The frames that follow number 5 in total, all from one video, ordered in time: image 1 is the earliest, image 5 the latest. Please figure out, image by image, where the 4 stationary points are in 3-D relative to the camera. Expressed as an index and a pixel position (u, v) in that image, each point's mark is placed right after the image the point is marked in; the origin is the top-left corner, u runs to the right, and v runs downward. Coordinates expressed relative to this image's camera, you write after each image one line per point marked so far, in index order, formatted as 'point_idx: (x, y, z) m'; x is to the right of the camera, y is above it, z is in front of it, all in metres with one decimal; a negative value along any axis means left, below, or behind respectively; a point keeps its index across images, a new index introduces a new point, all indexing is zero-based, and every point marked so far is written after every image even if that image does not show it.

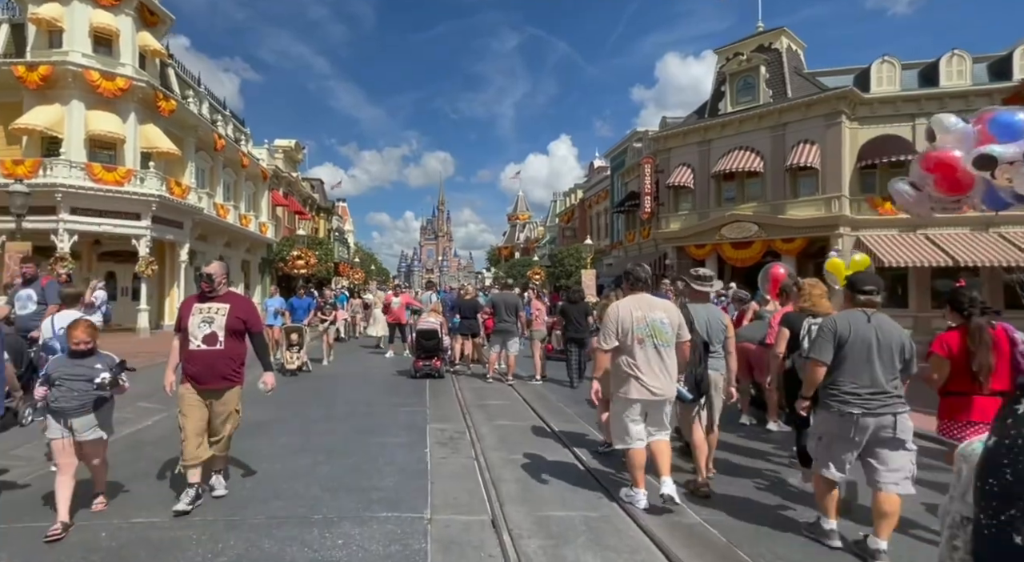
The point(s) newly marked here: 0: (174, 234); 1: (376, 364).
0: (-11.8, +1.6, +20.1) m
1: (-3.0, -1.9, +13.2) m
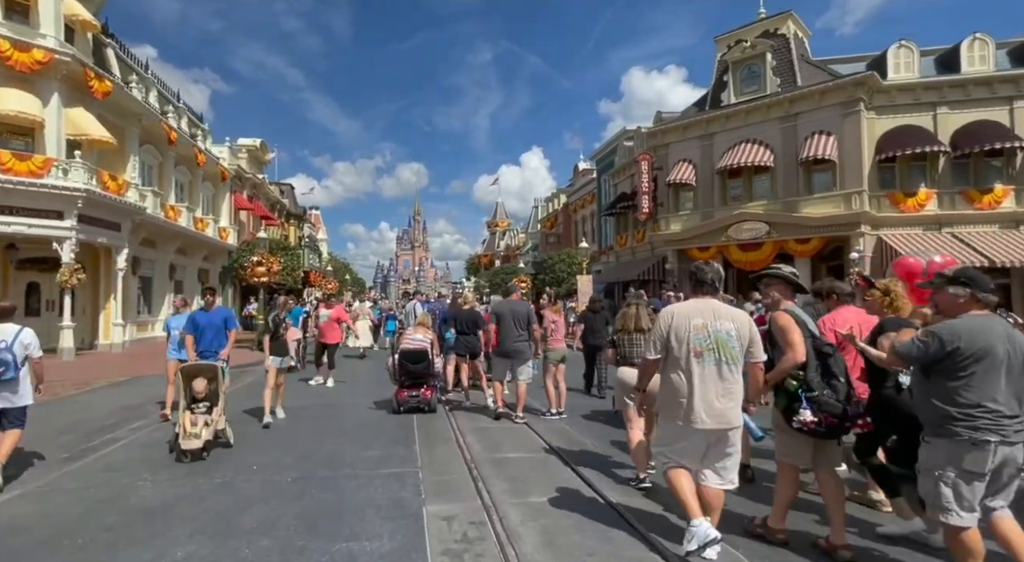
0: (-12.1, +1.3, +17.4) m
1: (-3.0, -2.0, +10.9) m
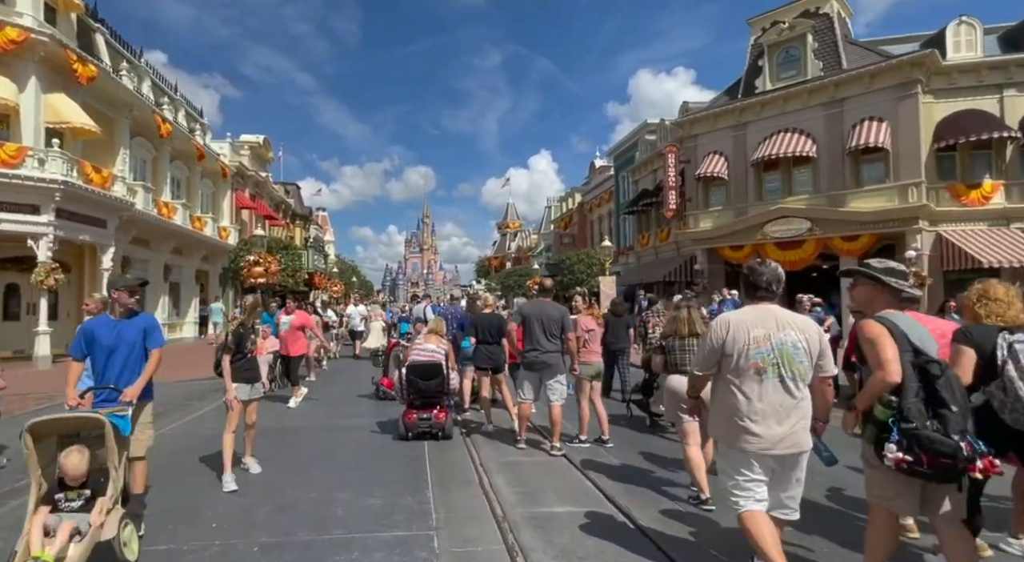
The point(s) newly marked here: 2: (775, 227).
0: (-11.6, +1.3, +16.0) m
1: (-2.6, -2.0, +9.3) m
2: (+8.7, +1.8, +19.1) m
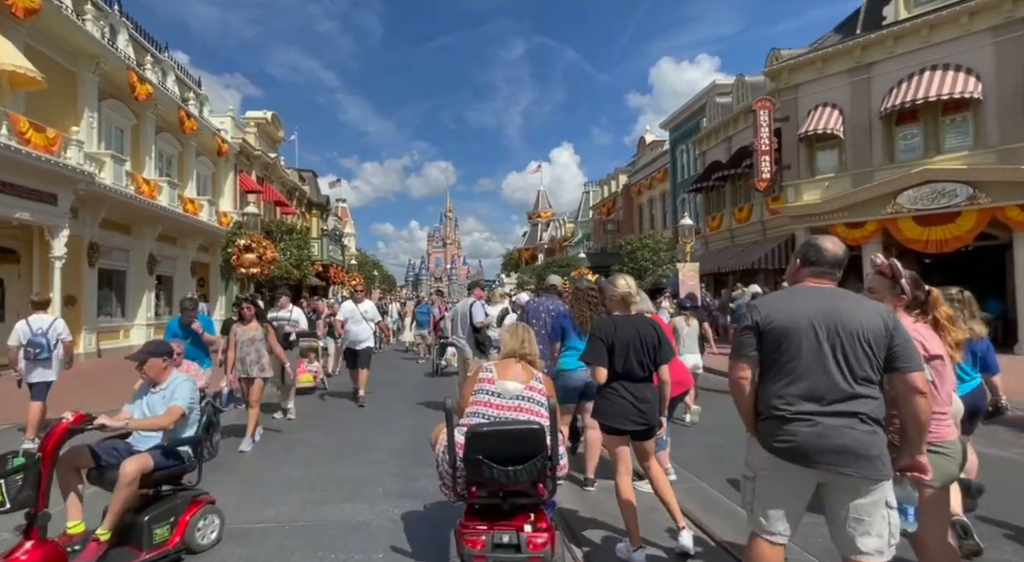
0: (-10.1, +1.4, +12.3) m
1: (-1.4, -1.8, +5.3) m
2: (+10.2, +2.1, +14.6) m
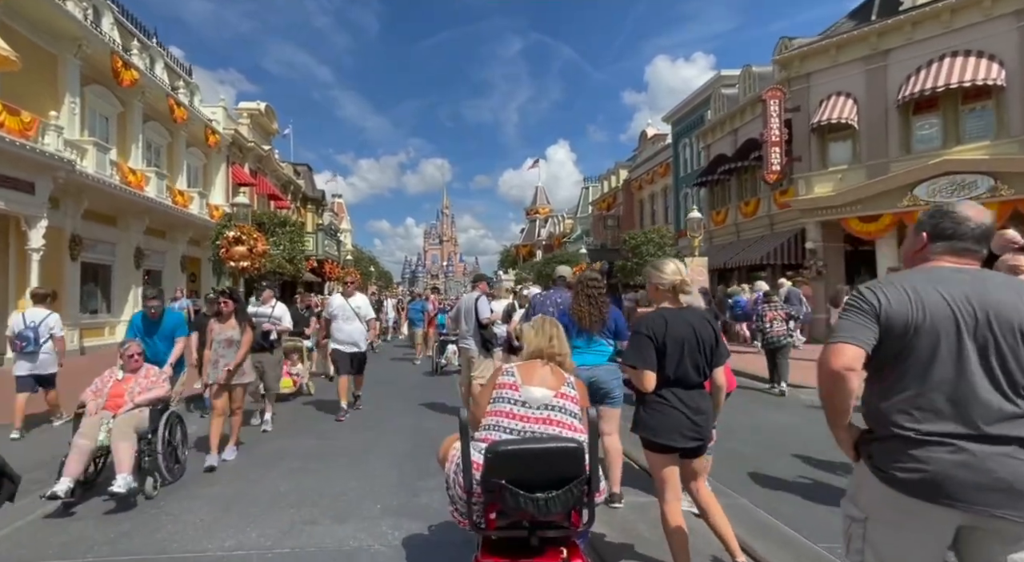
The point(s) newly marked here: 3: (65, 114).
0: (-10.1, +1.6, +11.7) m
1: (-1.3, -1.7, +4.7) m
2: (+10.3, +2.3, +14.1) m
3: (-10.9, +4.1, +14.1) m
